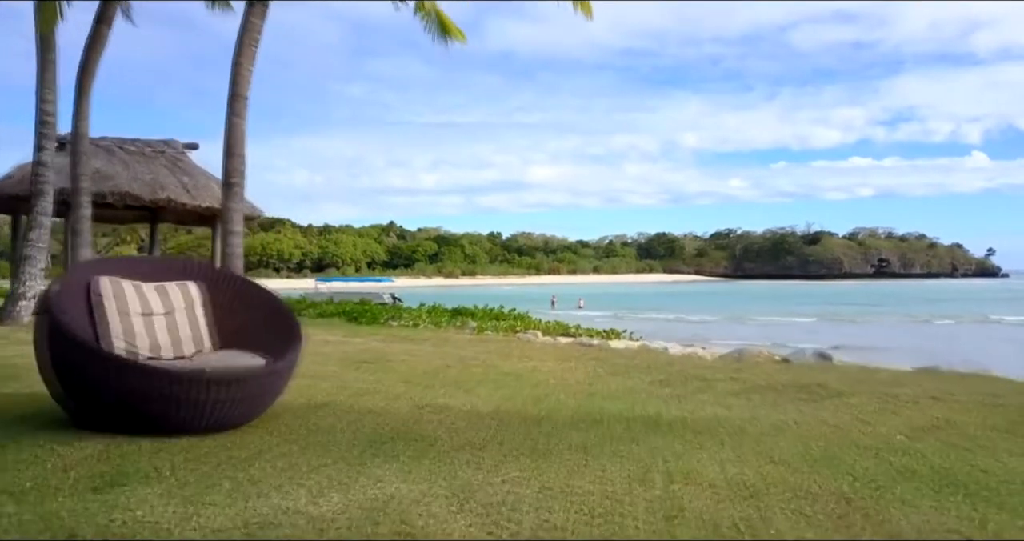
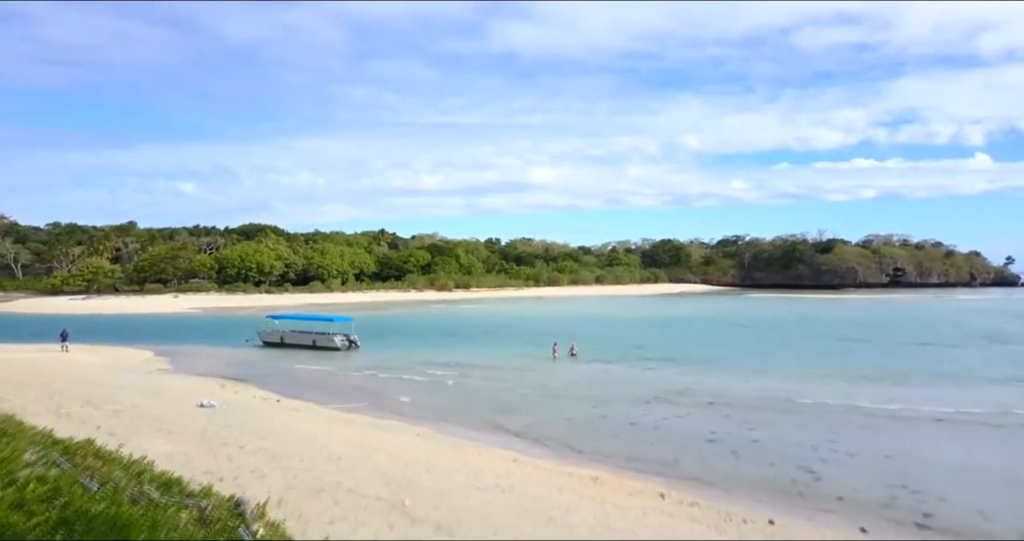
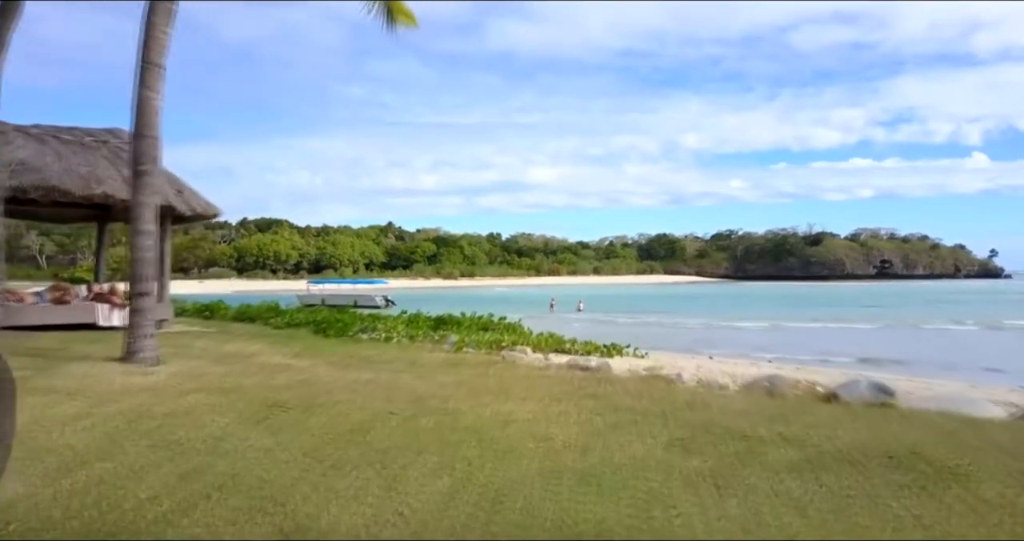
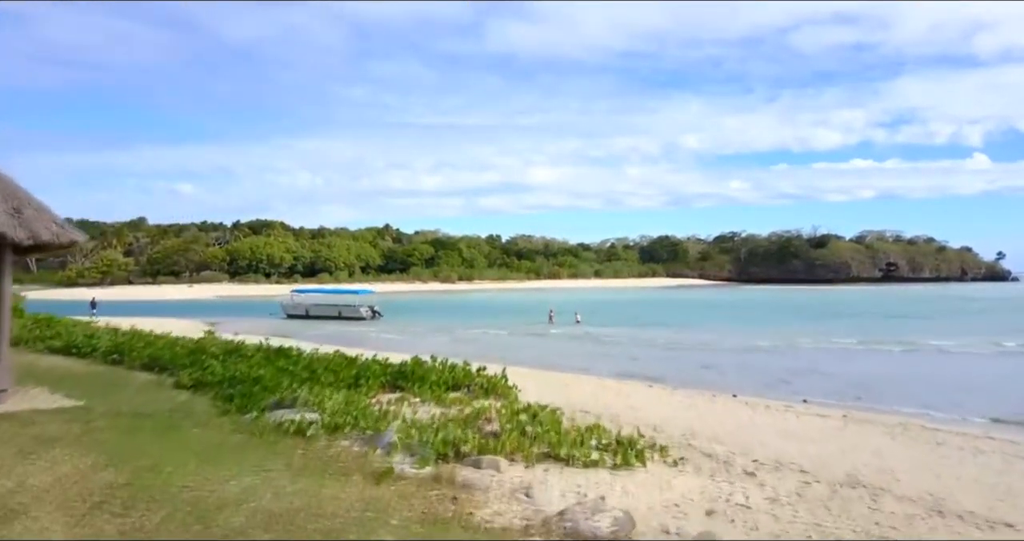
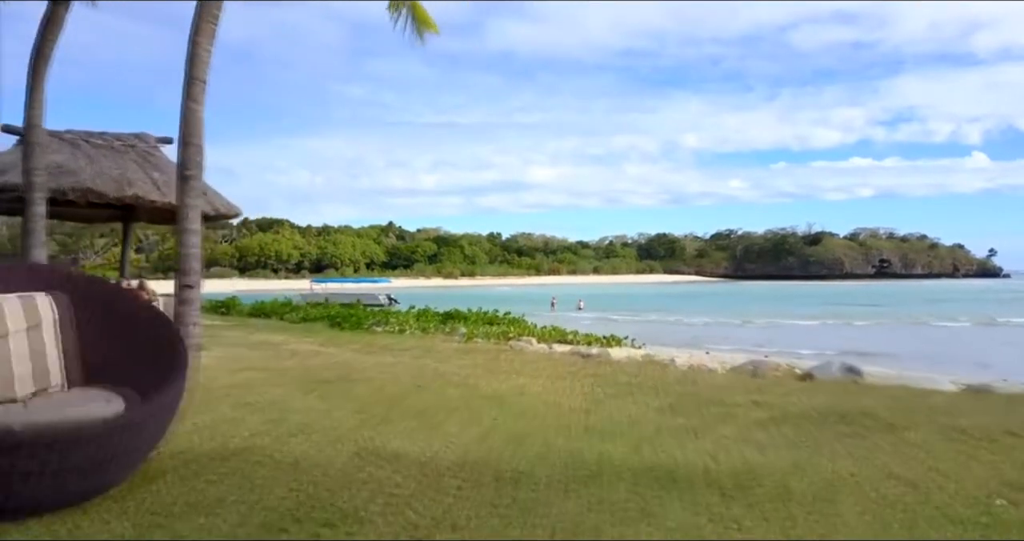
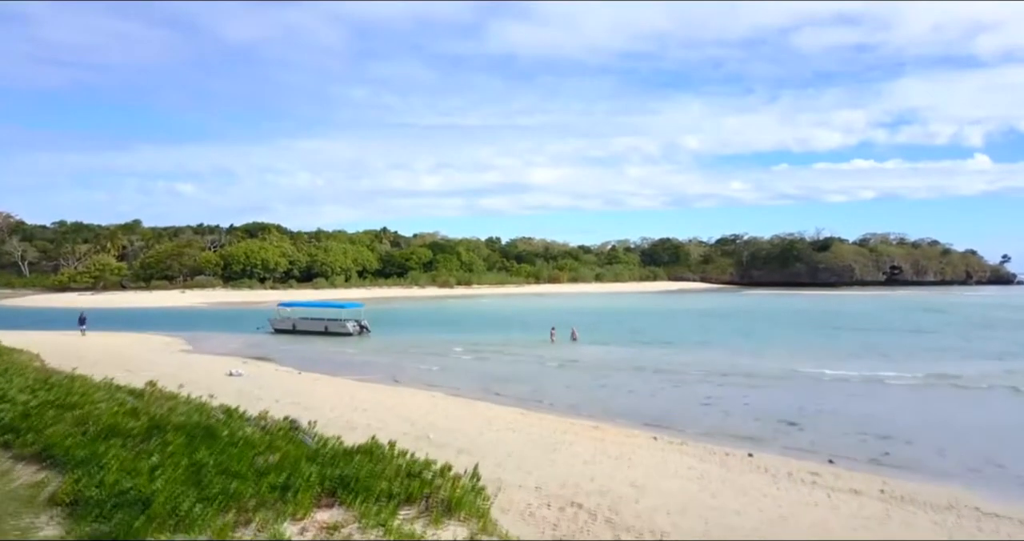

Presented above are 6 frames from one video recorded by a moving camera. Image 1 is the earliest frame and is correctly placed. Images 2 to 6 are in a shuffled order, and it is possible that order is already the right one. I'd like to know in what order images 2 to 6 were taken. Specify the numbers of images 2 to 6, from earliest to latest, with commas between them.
5, 3, 4, 6, 2
